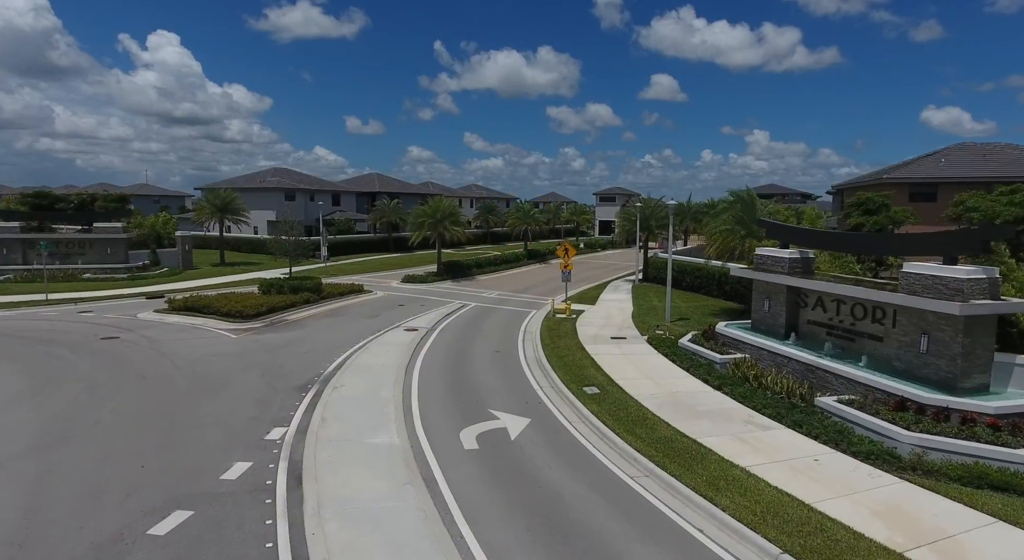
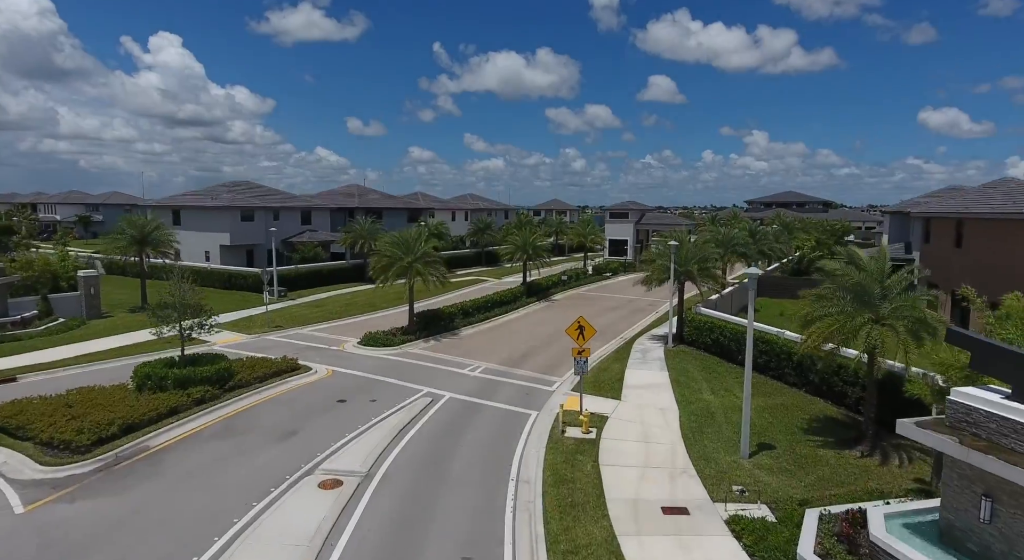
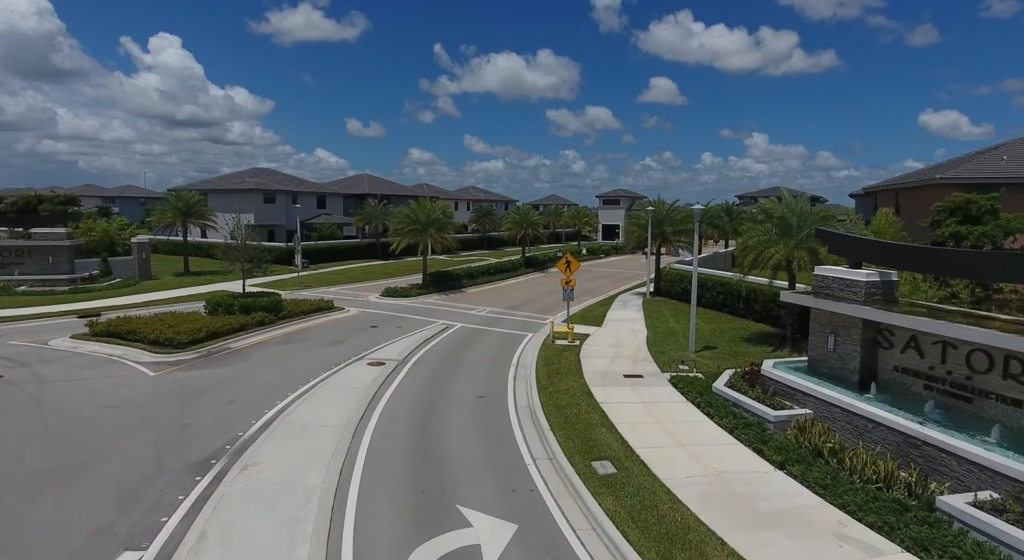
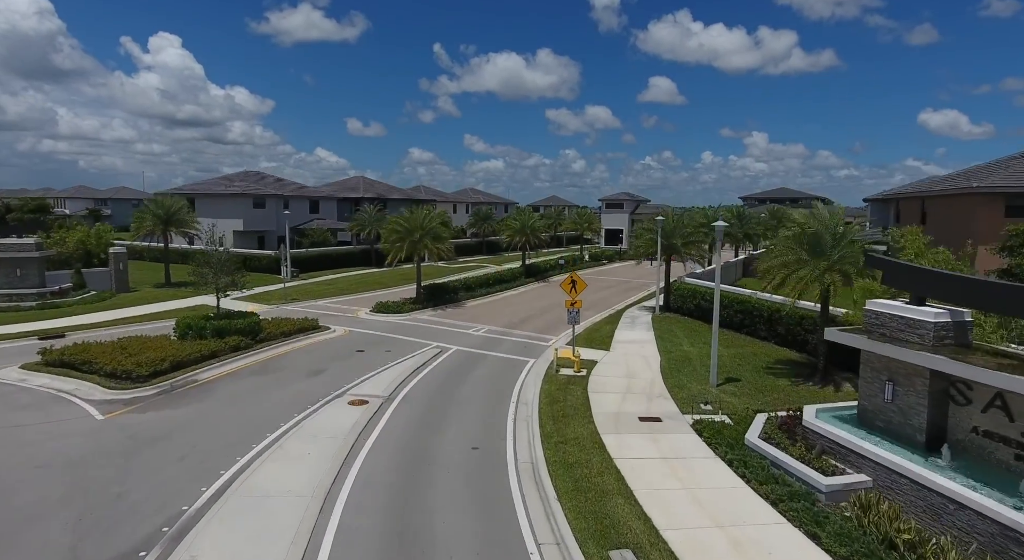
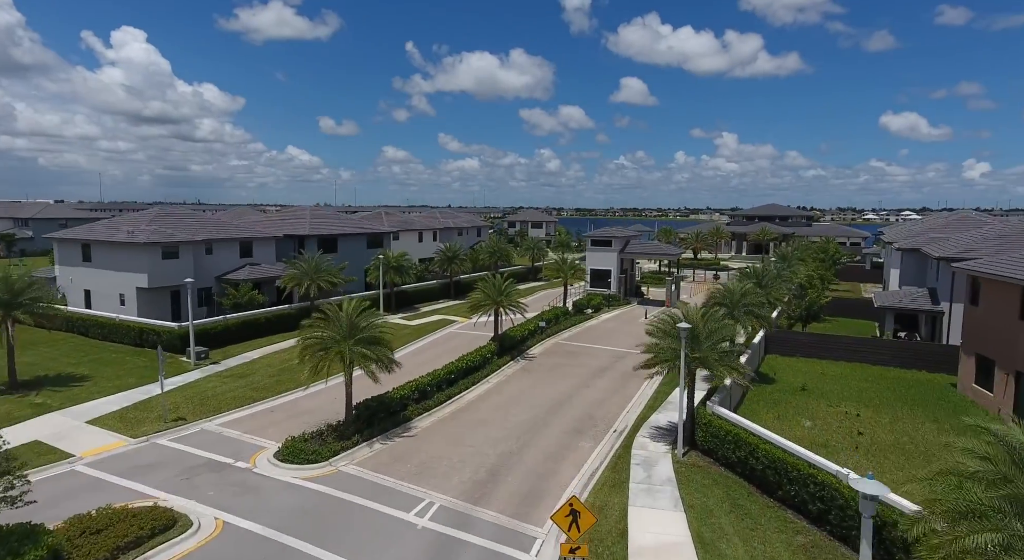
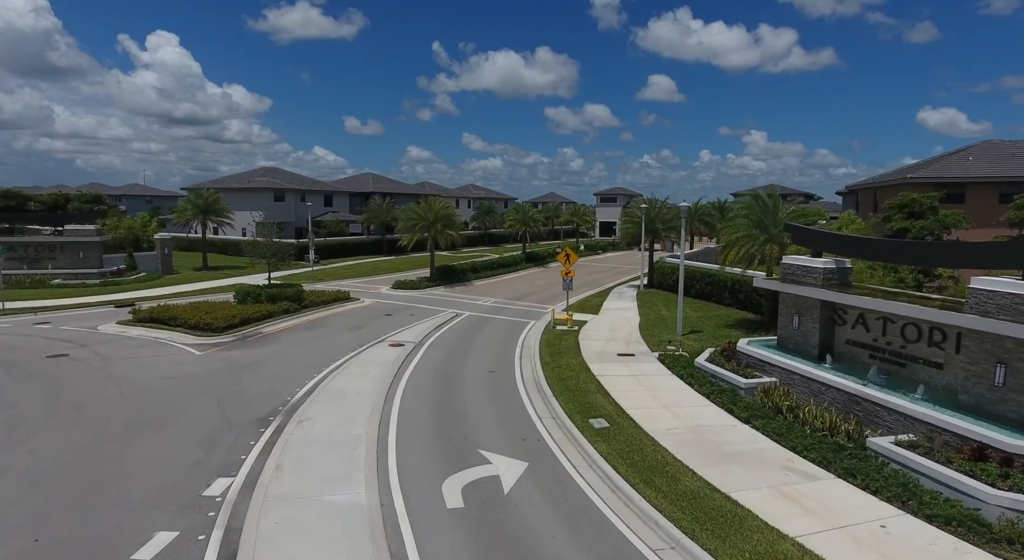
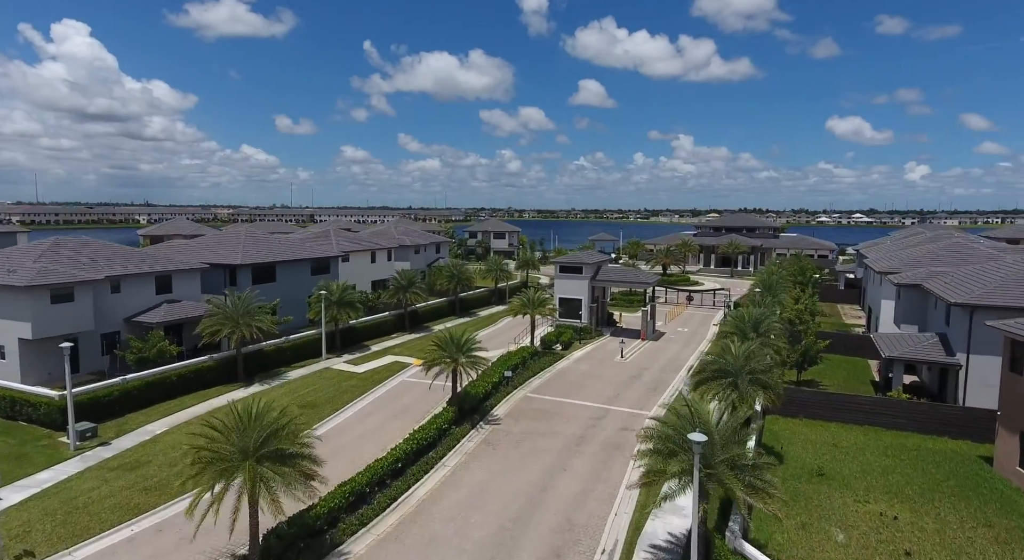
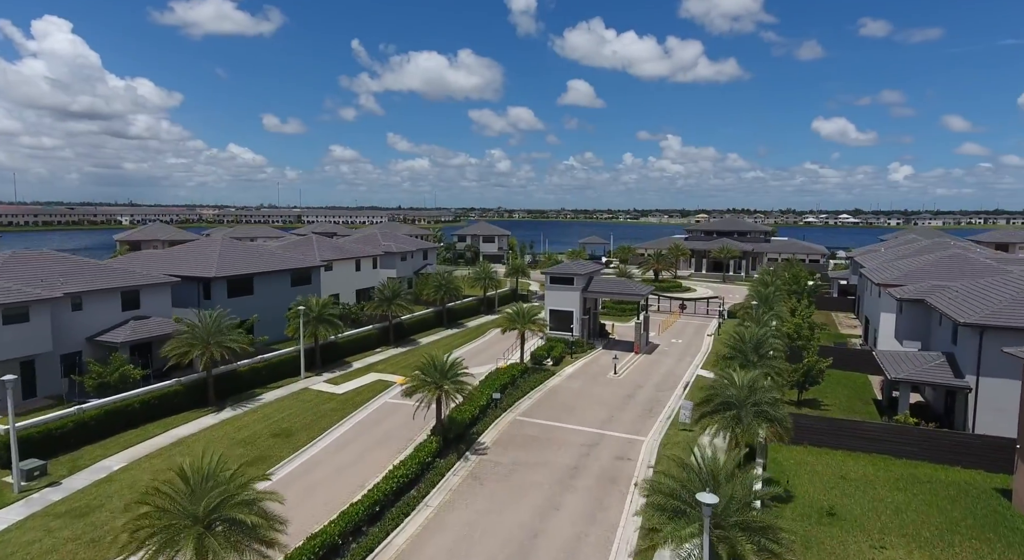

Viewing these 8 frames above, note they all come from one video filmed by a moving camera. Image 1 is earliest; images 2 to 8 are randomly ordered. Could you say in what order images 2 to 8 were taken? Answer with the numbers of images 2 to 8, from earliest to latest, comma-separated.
6, 3, 4, 2, 5, 7, 8
